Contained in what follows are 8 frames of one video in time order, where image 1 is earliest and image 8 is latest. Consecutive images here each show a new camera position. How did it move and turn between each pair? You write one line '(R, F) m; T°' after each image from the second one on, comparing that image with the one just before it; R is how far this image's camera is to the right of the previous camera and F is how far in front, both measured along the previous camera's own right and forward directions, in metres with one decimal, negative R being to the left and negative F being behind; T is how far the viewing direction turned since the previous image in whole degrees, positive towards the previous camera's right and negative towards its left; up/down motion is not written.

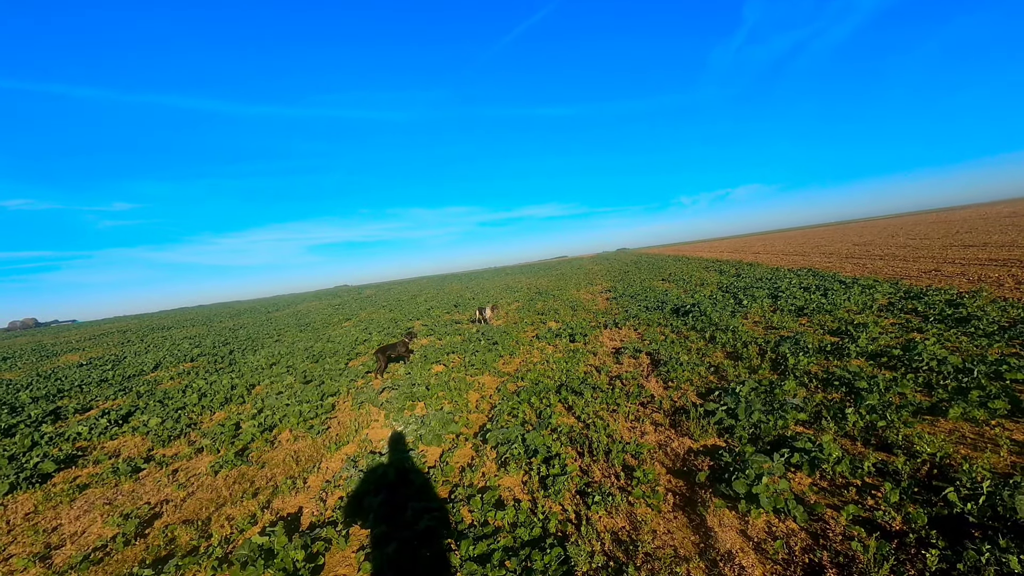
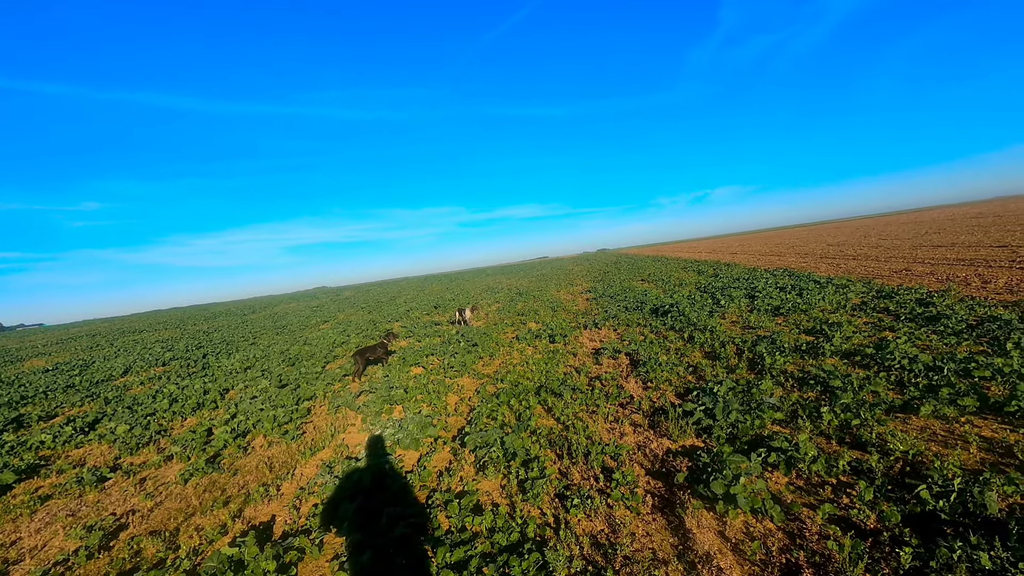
(0.0, +0.1) m; +2°
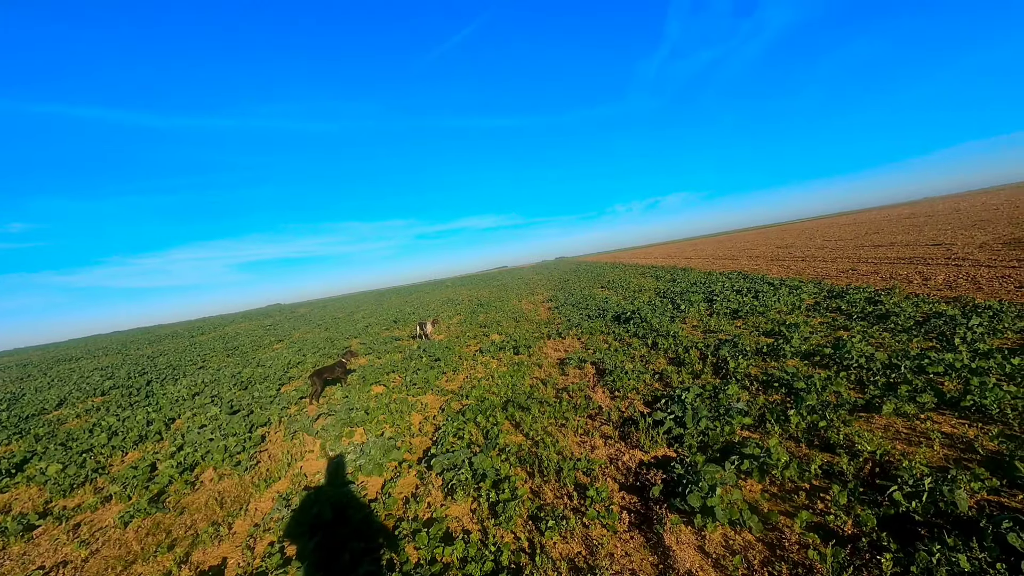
(0.0, +0.2) m; +4°
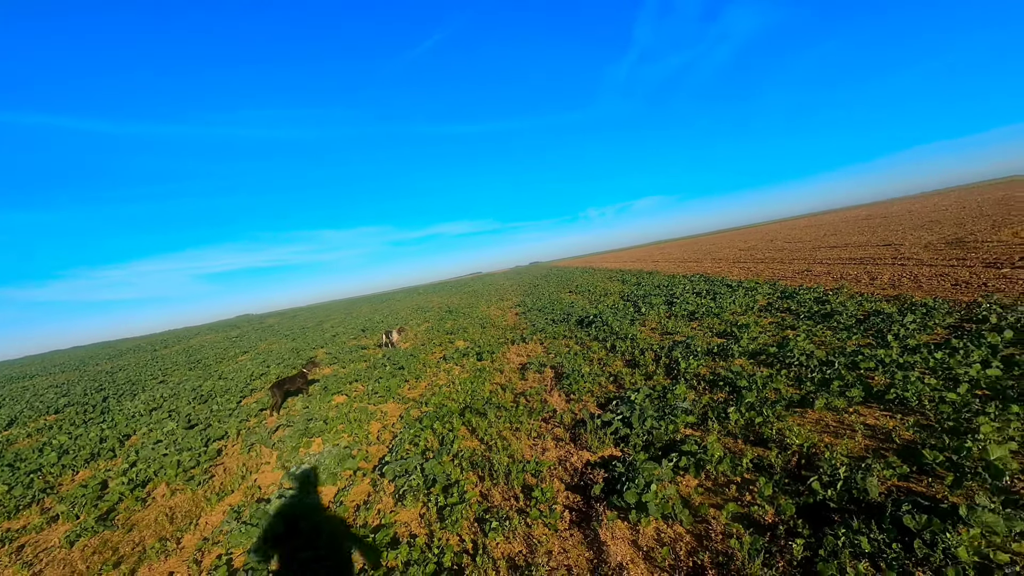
(+0.3, -0.1) m; +3°
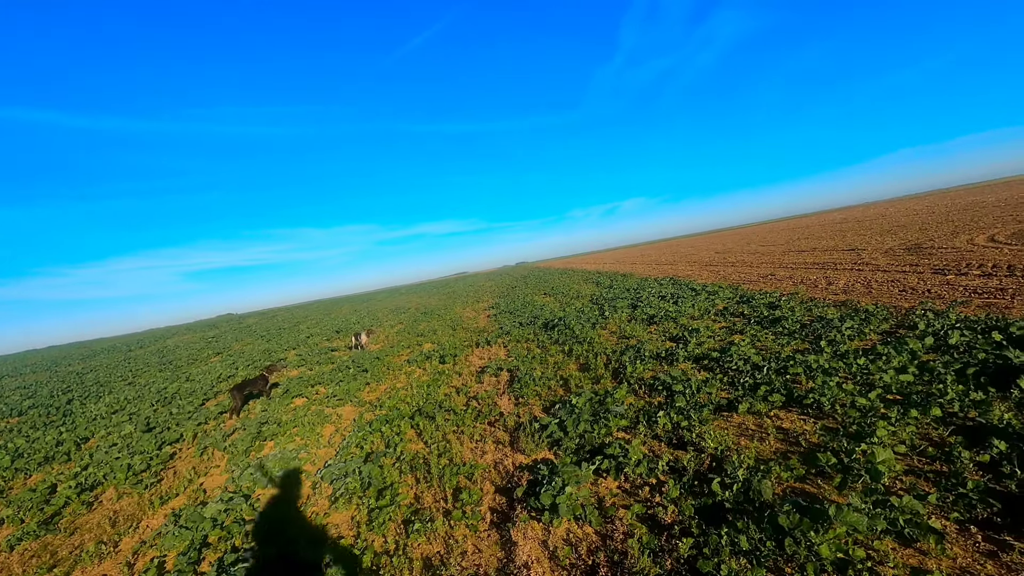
(+0.5, -0.2) m; +1°
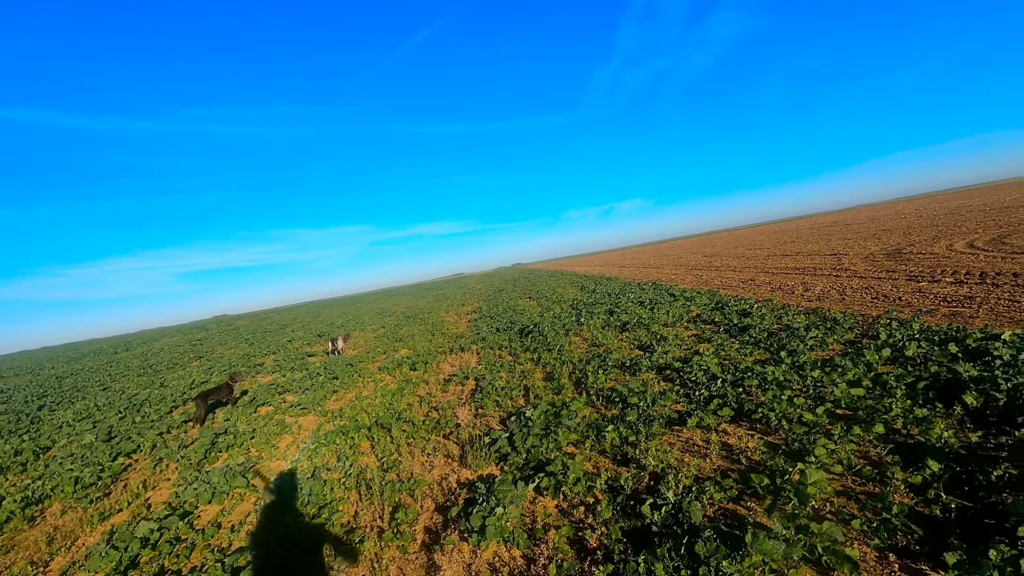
(+0.5, +0.1) m; 0°
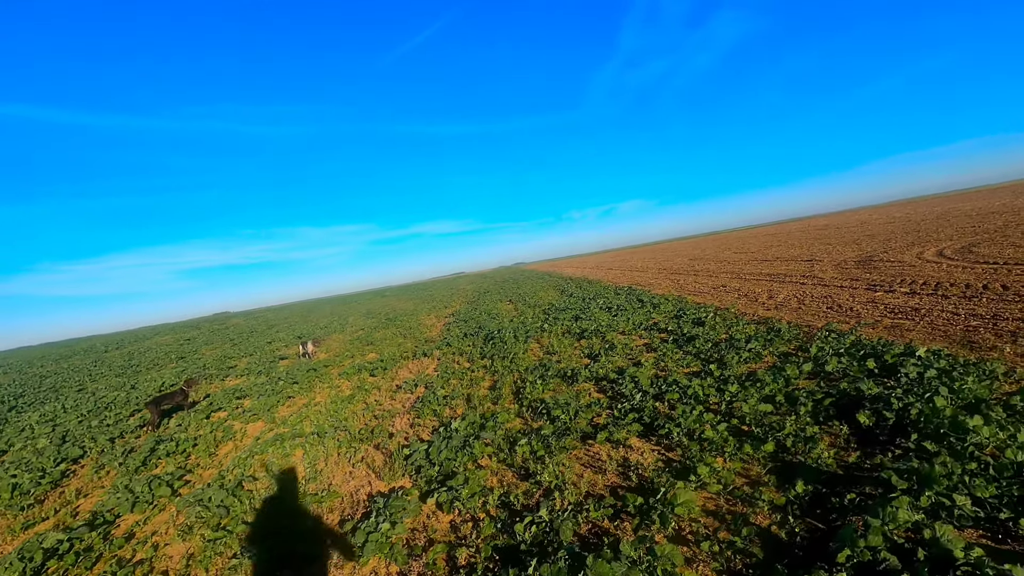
(+1.0, -0.1) m; 0°
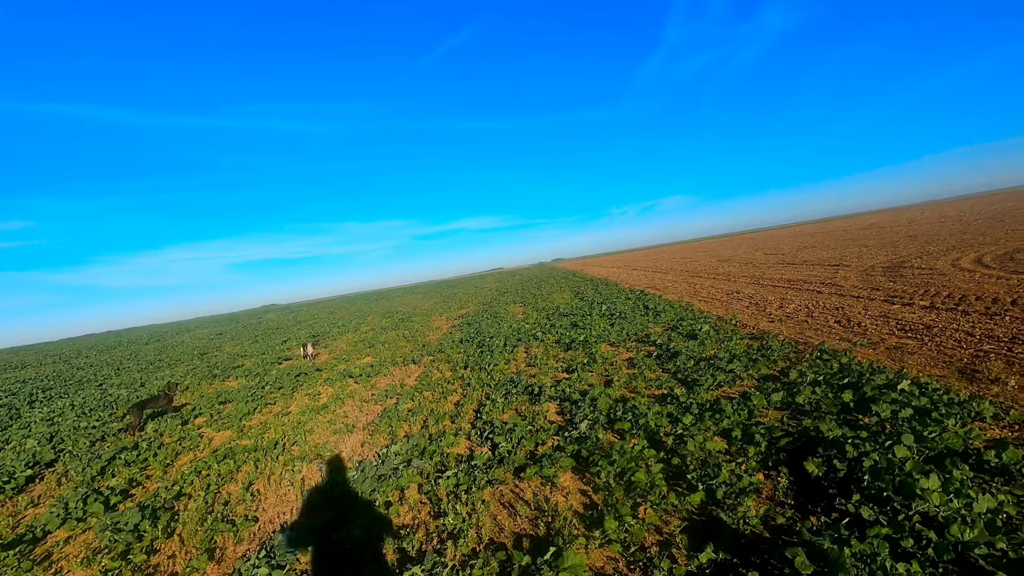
(+1.2, +0.5) m; -4°
